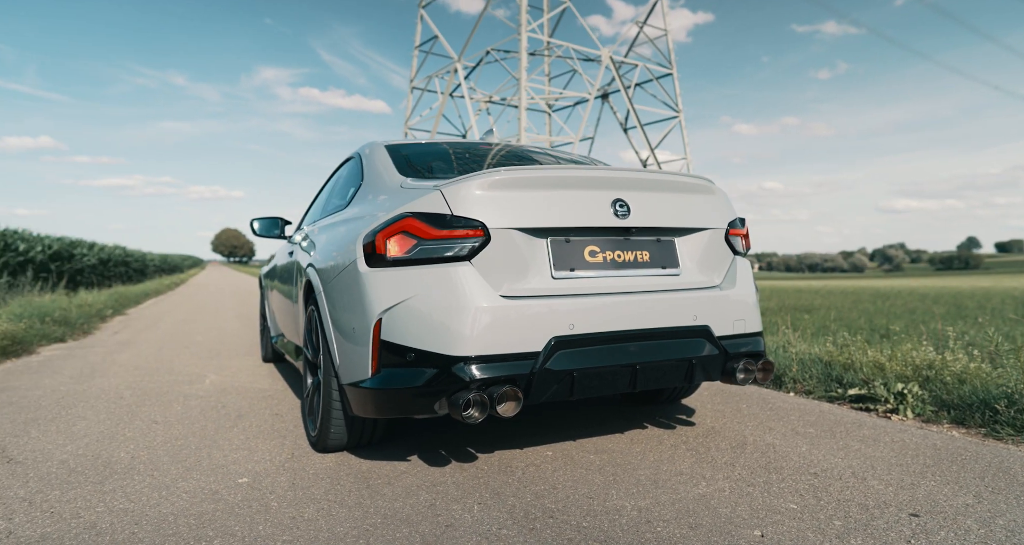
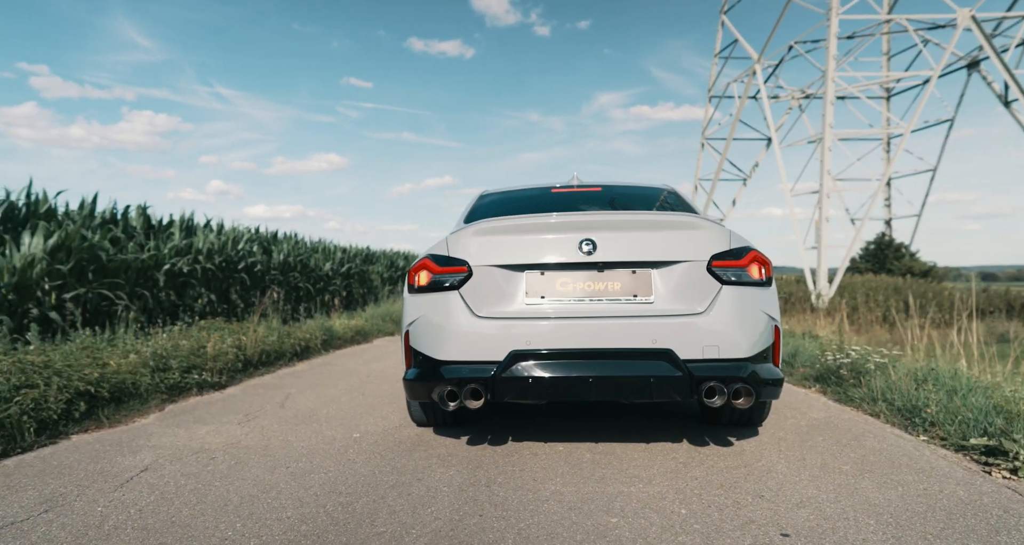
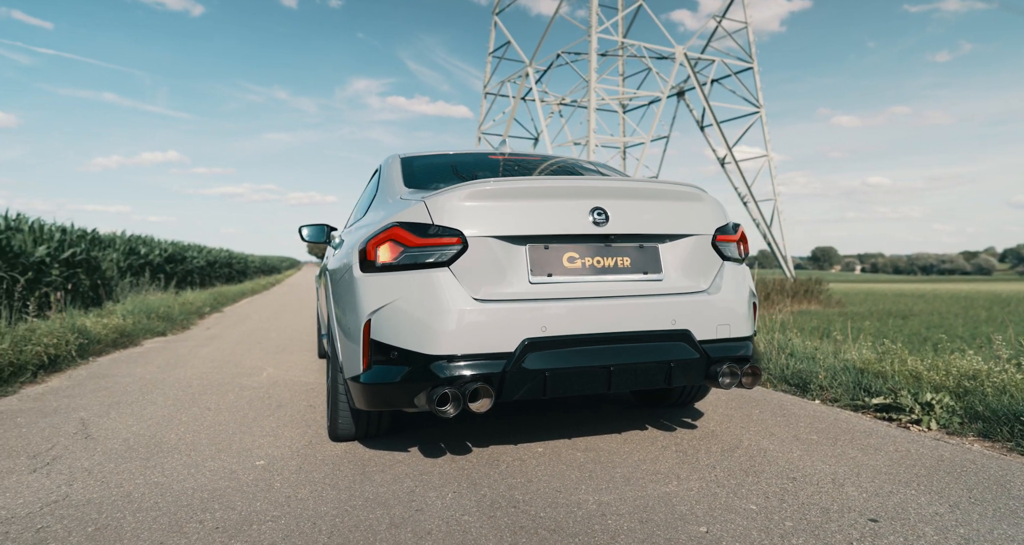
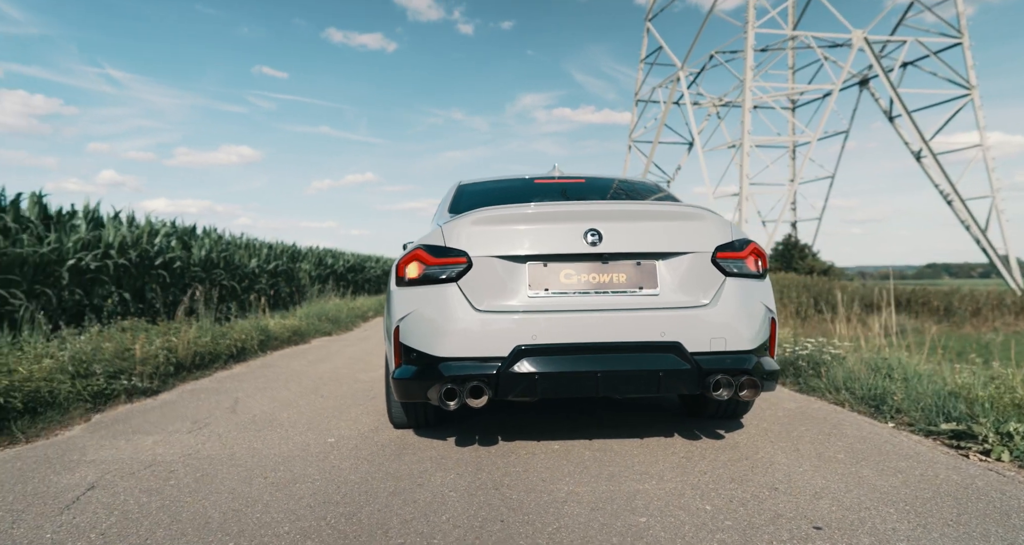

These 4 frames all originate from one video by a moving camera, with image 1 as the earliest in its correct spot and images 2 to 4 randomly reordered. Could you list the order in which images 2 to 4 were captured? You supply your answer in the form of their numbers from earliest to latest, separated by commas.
3, 4, 2
